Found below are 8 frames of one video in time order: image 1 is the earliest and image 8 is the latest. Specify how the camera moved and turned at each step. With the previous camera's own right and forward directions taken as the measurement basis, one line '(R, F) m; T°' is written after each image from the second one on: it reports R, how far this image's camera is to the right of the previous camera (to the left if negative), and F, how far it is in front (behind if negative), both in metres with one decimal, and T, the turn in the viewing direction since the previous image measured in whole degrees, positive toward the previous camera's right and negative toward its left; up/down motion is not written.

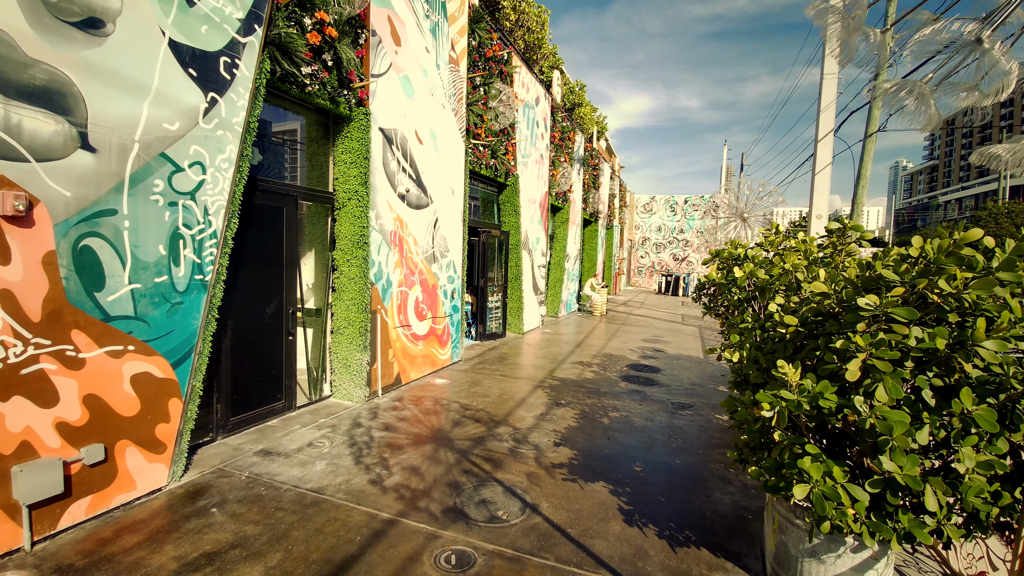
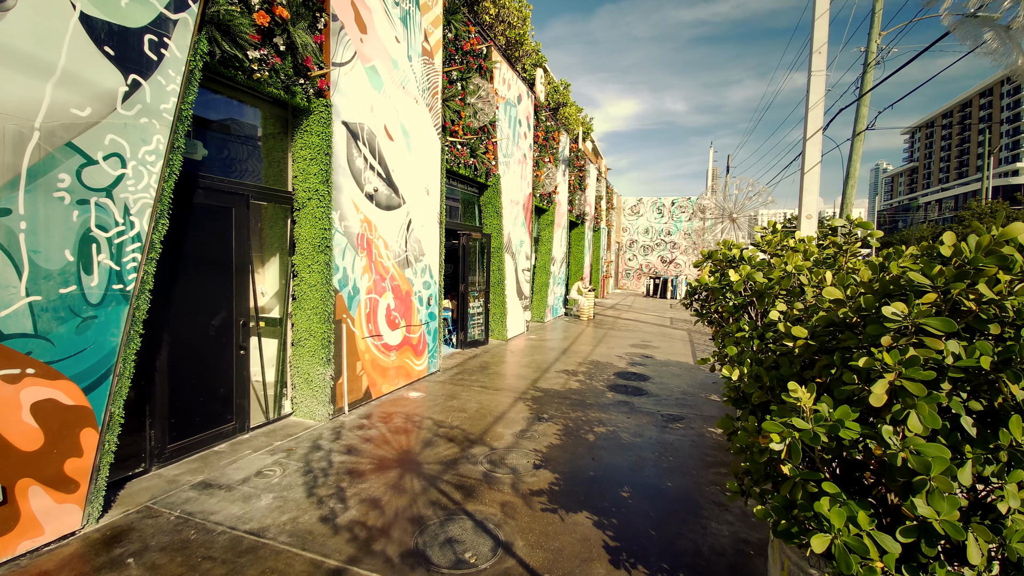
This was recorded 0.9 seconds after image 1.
(+0.1, +0.4) m; +1°
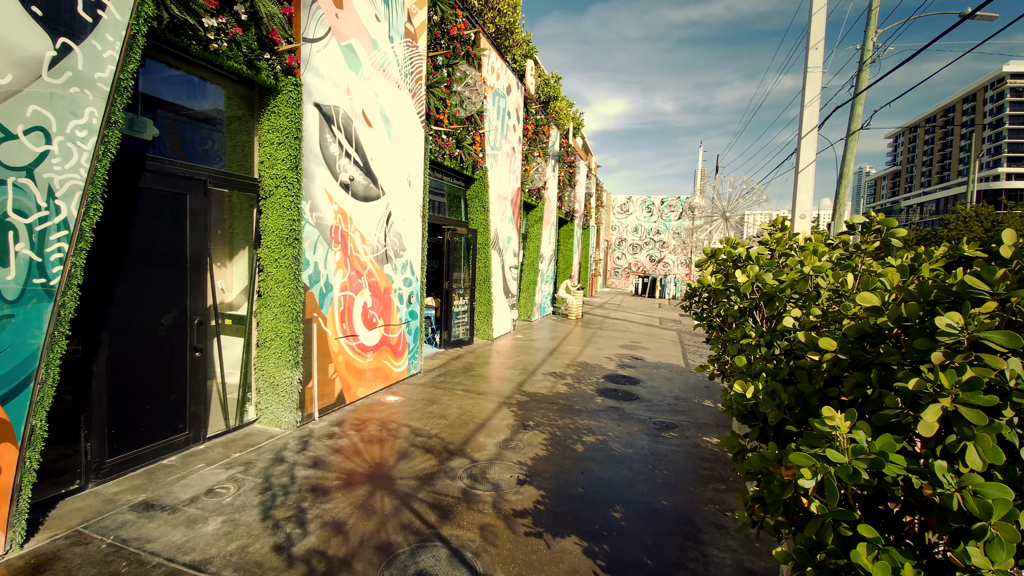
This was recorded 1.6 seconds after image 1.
(0.0, +0.4) m; +1°
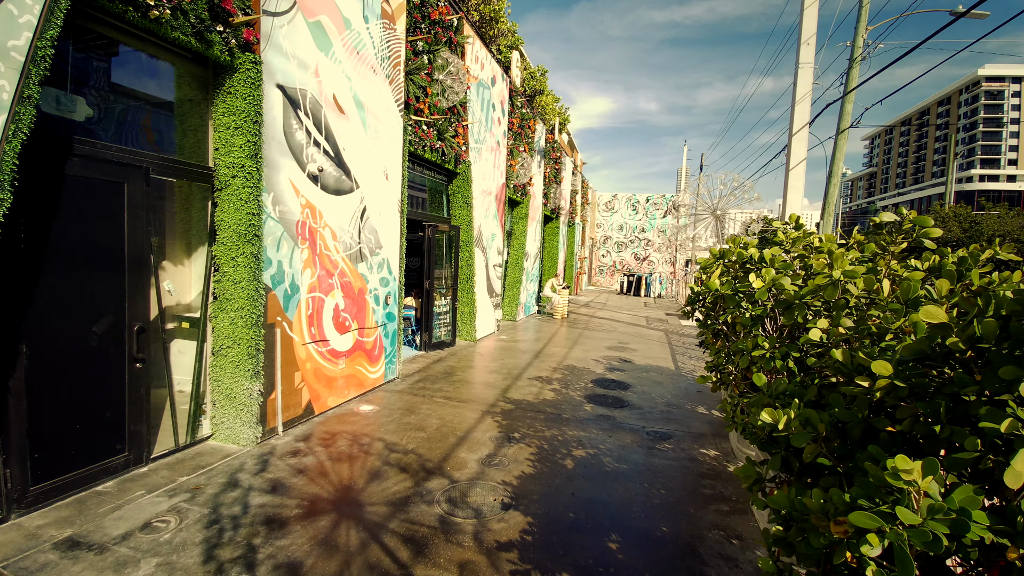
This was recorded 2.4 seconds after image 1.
(0.0, +0.4) m; +2°
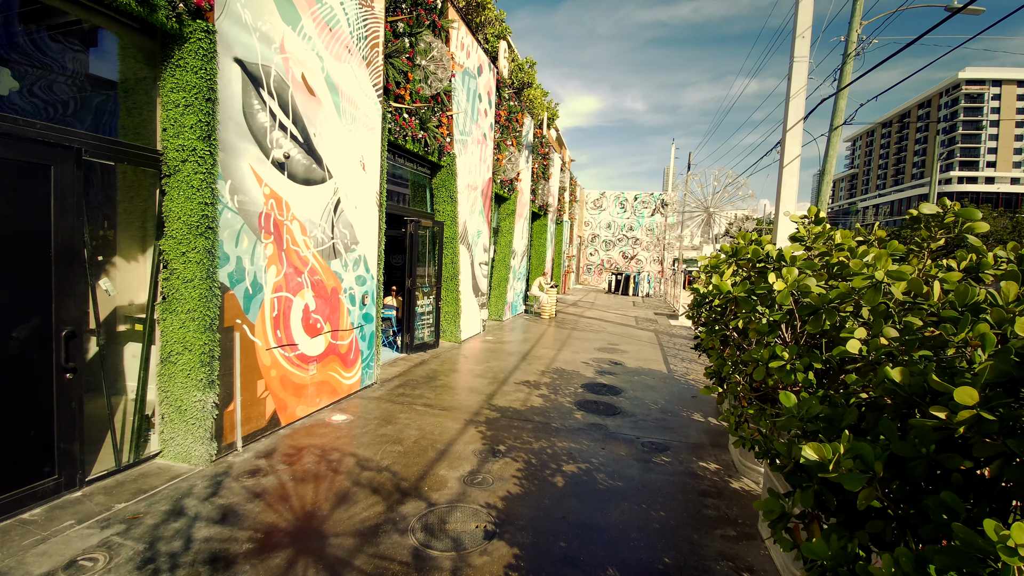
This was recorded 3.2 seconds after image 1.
(0.0, +0.4) m; +2°
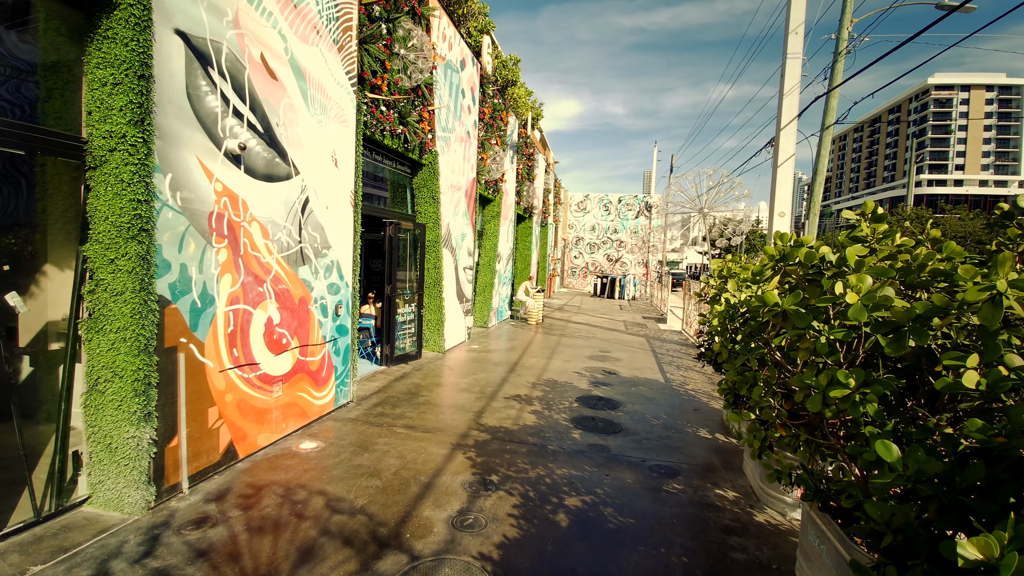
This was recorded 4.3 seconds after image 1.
(-0.1, +0.5) m; +2°
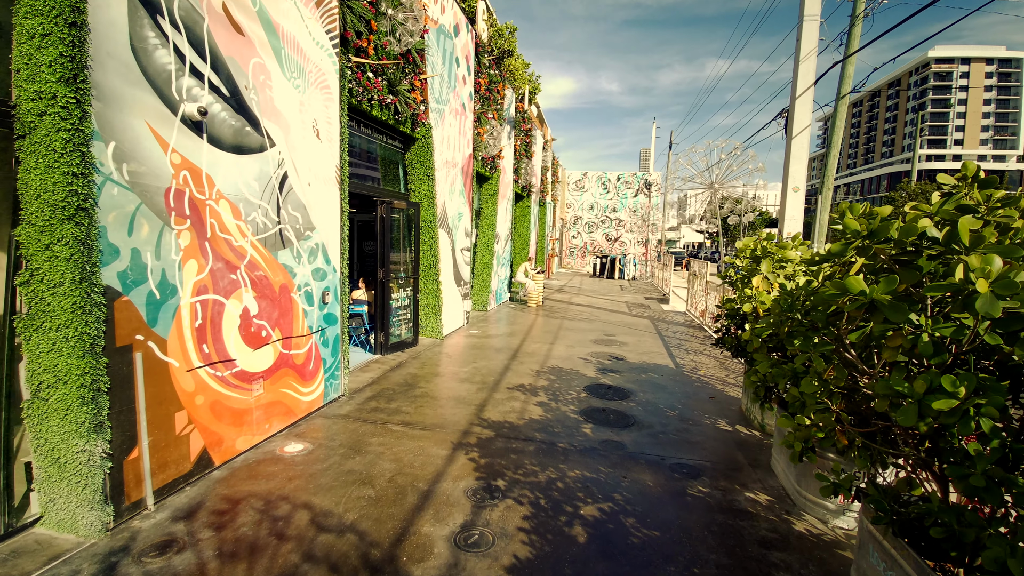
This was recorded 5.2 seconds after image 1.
(-0.1, +0.5) m; 0°
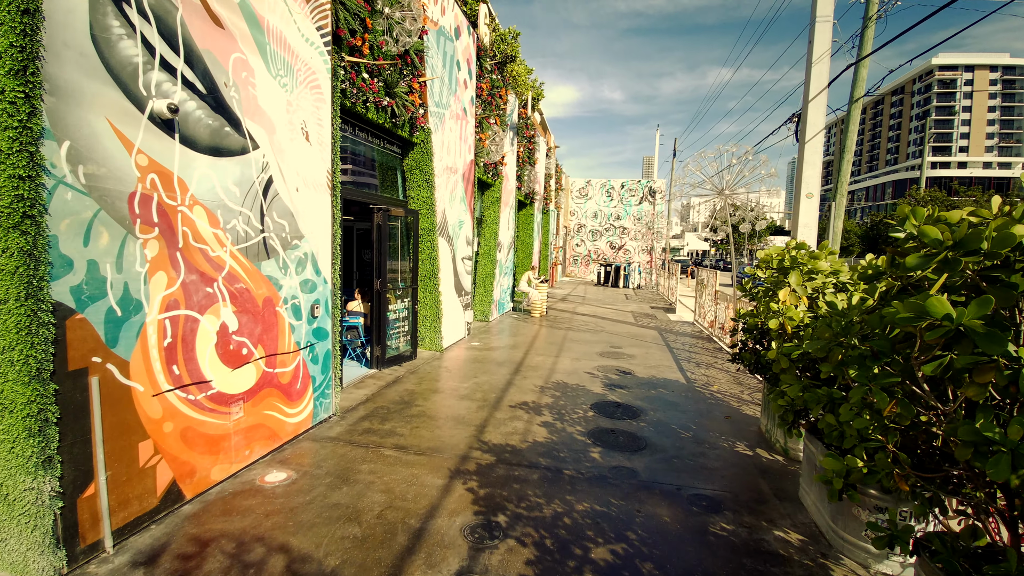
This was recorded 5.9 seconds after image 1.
(0.0, +0.3) m; 0°
